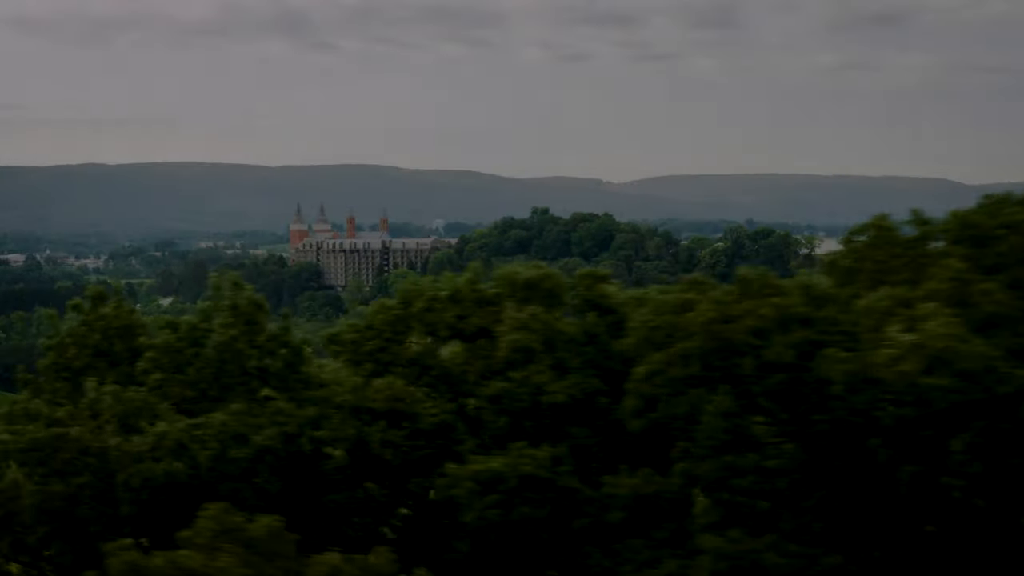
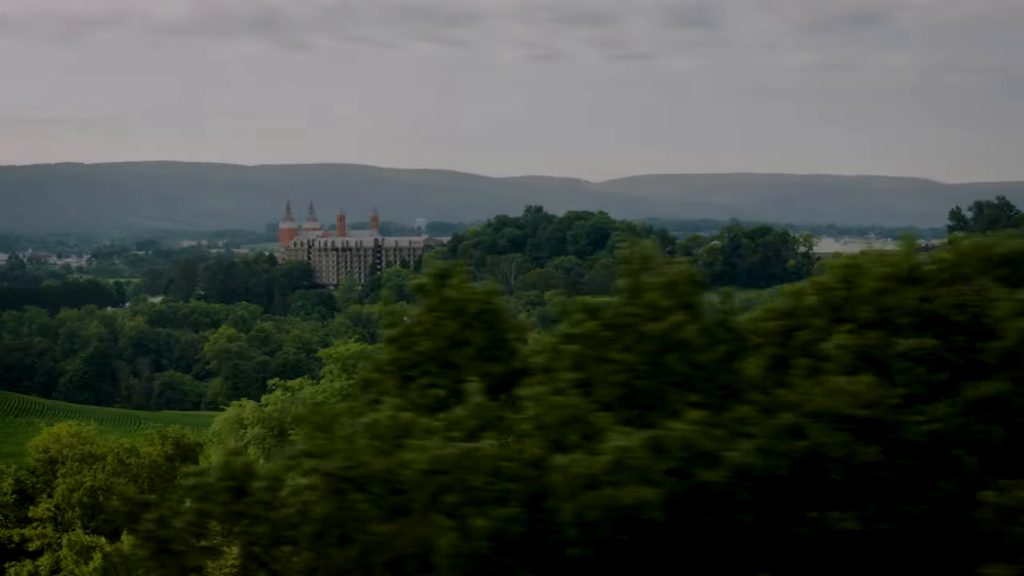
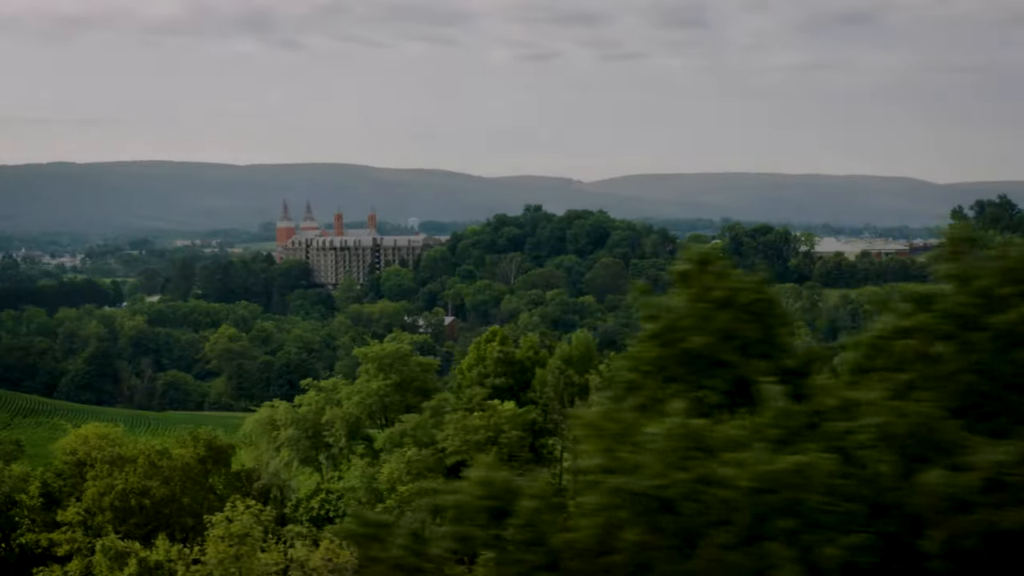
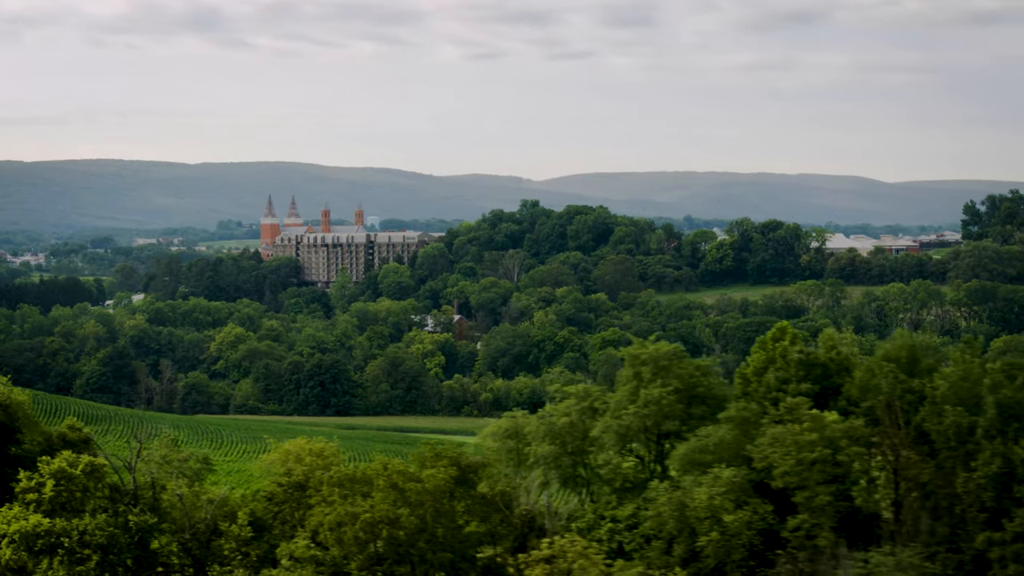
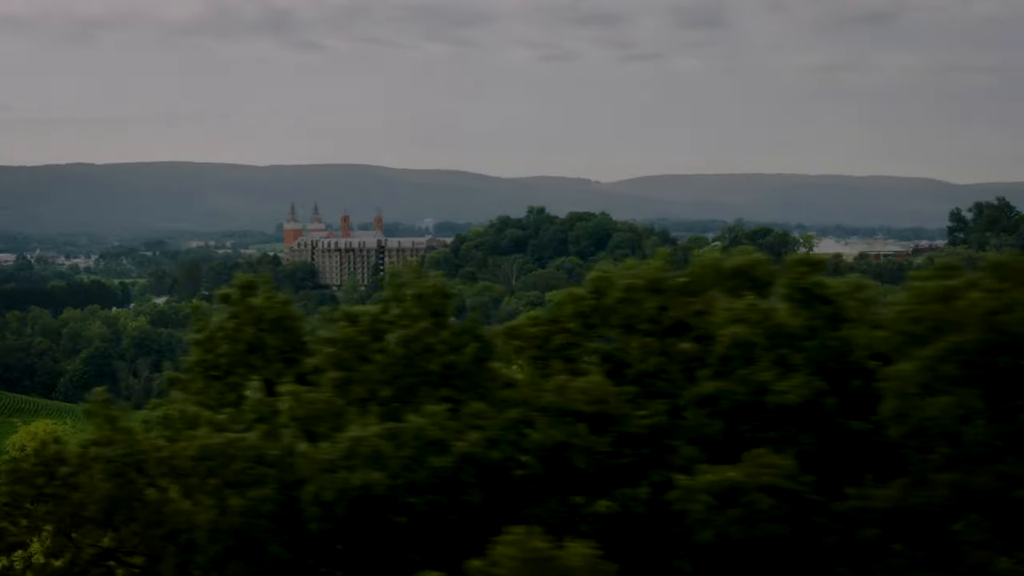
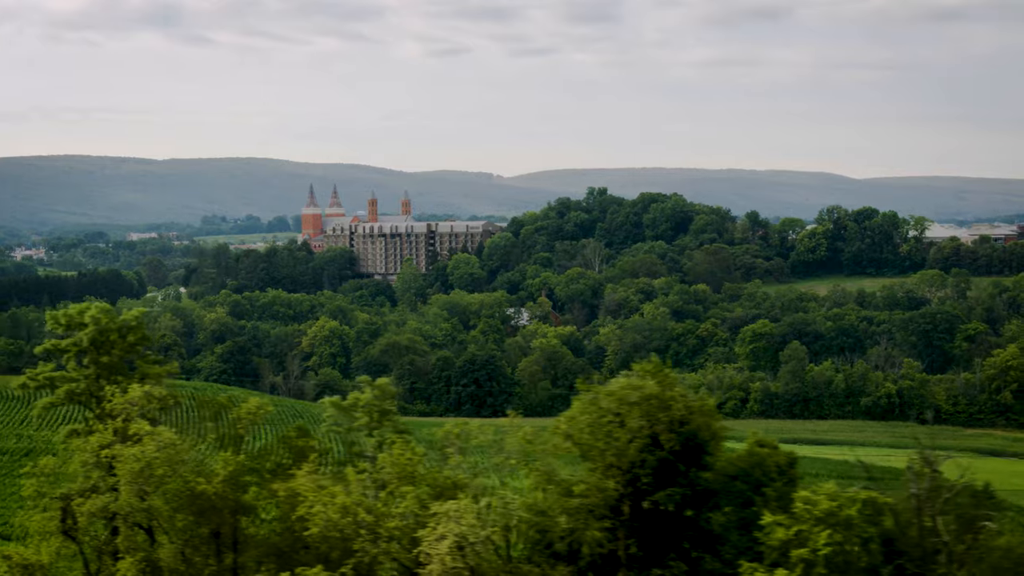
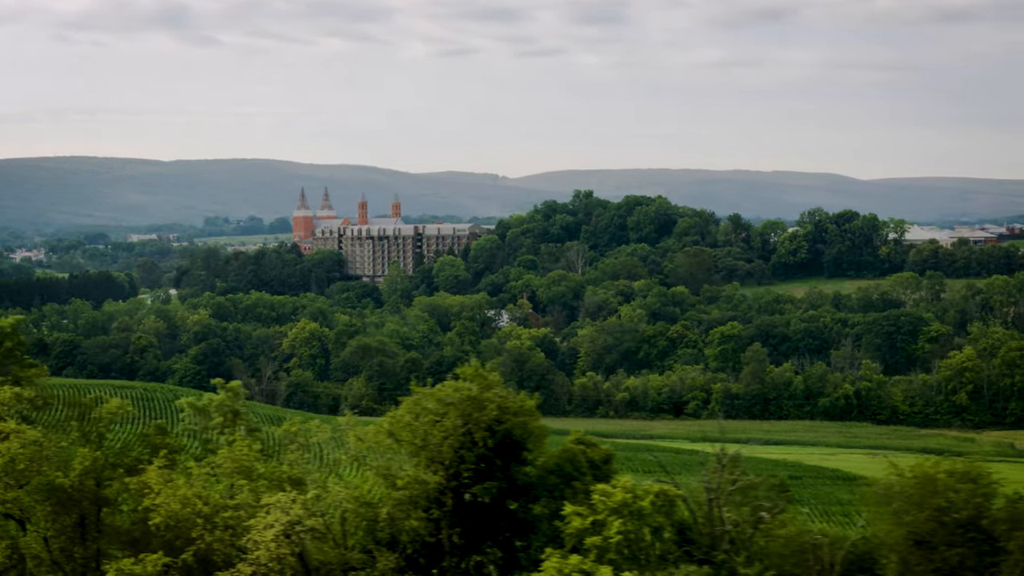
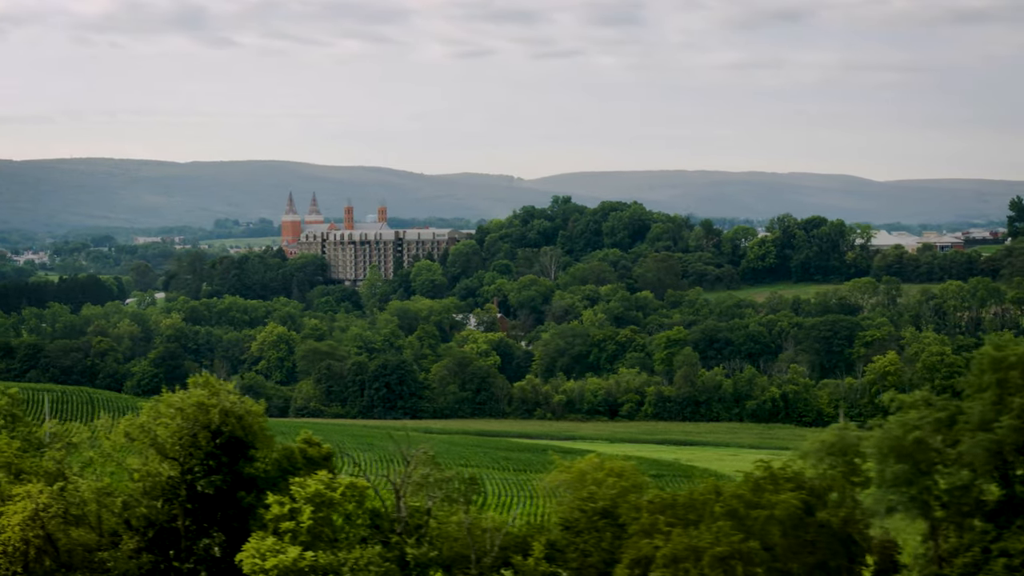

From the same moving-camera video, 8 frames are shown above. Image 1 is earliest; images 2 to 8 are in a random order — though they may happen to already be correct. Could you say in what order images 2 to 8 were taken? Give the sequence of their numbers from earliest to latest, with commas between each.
5, 2, 3, 4, 8, 7, 6
